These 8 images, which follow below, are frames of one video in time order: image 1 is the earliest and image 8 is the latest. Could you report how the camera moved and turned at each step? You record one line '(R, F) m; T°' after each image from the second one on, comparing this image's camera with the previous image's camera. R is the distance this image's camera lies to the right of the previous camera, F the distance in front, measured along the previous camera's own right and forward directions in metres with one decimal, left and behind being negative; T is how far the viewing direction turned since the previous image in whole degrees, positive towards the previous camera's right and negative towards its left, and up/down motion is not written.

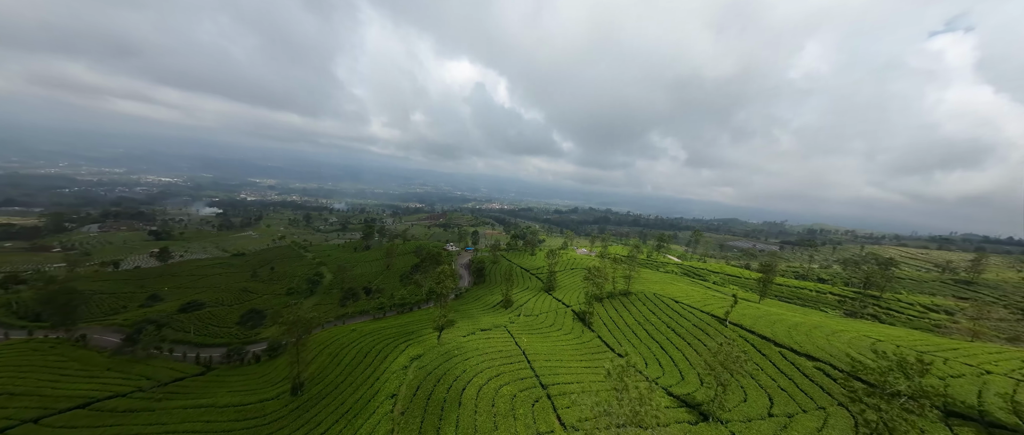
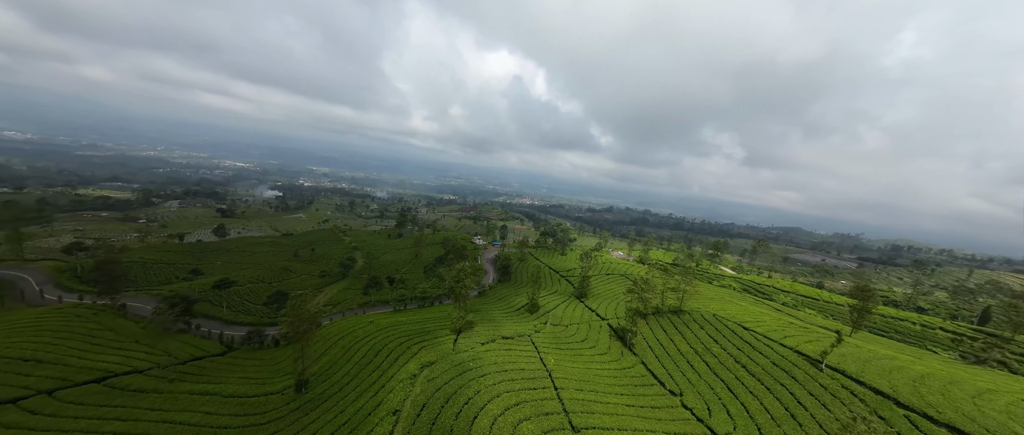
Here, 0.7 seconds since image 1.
(-0.3, +6.2) m; -7°
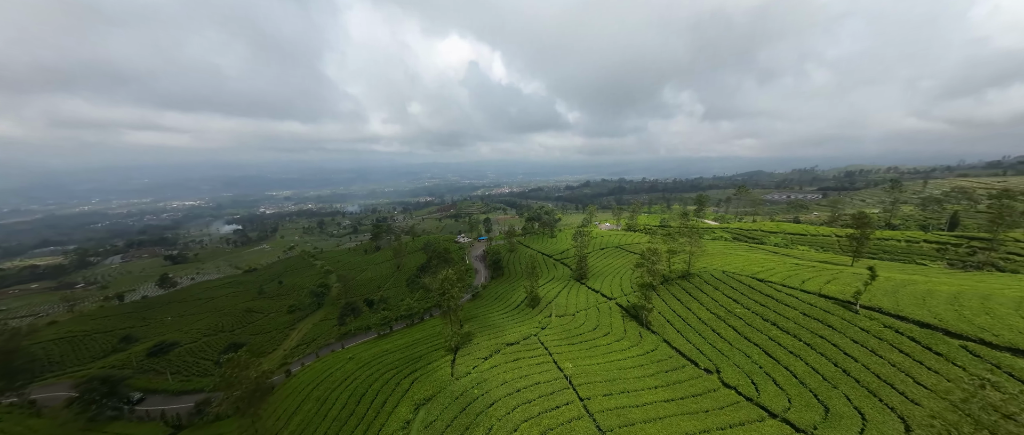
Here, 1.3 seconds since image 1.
(0.0, +6.1) m; +4°
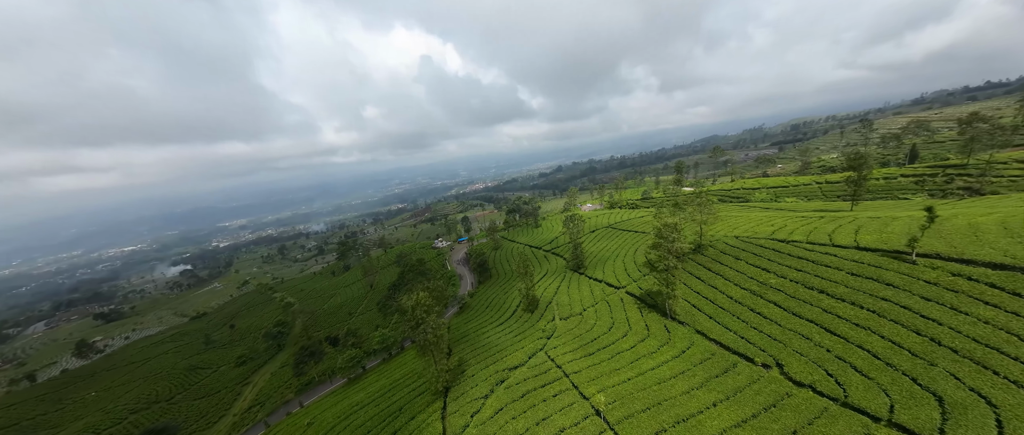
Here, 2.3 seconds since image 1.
(-0.3, +8.0) m; +5°
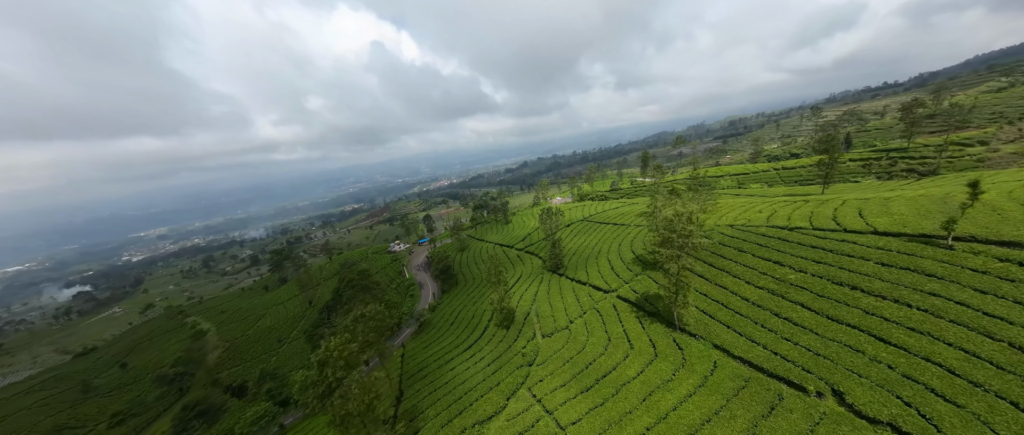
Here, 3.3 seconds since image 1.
(+0.1, +8.3) m; +7°
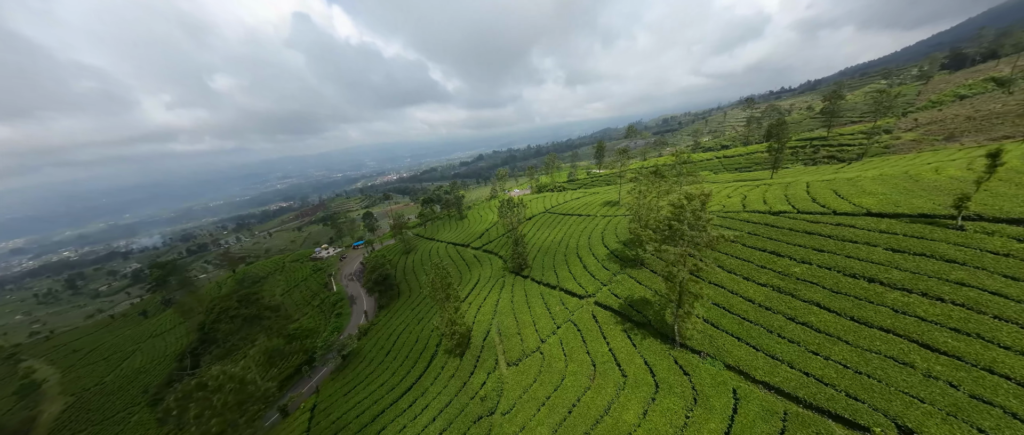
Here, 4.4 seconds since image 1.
(+0.7, +8.1) m; +9°
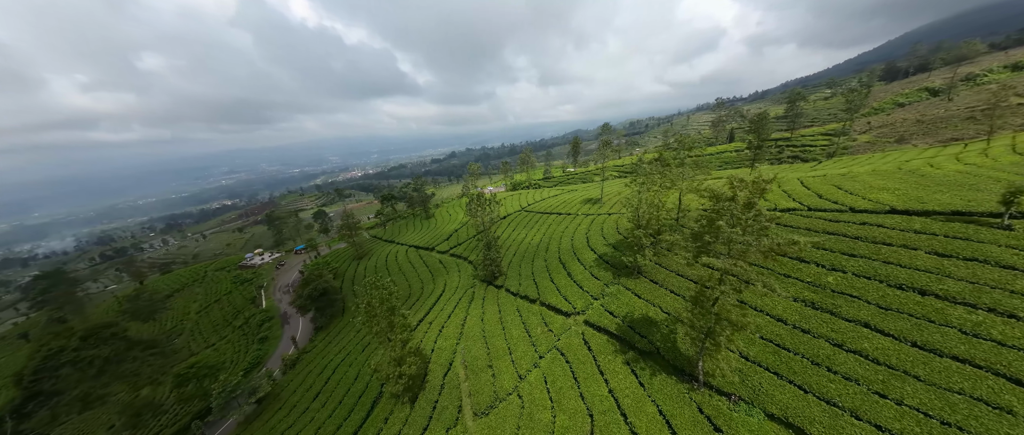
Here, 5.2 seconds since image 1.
(+0.4, +6.0) m; +6°
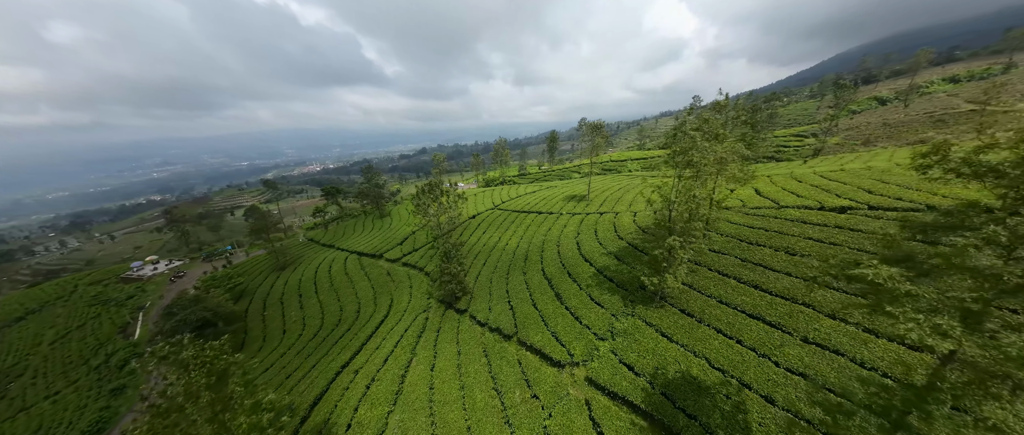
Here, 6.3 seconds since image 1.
(+0.5, +7.9) m; +6°
